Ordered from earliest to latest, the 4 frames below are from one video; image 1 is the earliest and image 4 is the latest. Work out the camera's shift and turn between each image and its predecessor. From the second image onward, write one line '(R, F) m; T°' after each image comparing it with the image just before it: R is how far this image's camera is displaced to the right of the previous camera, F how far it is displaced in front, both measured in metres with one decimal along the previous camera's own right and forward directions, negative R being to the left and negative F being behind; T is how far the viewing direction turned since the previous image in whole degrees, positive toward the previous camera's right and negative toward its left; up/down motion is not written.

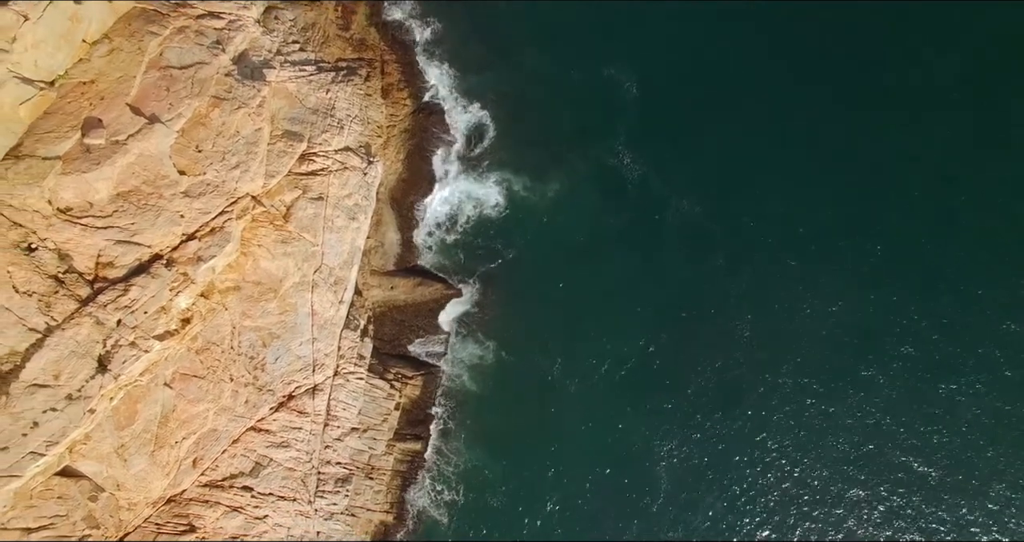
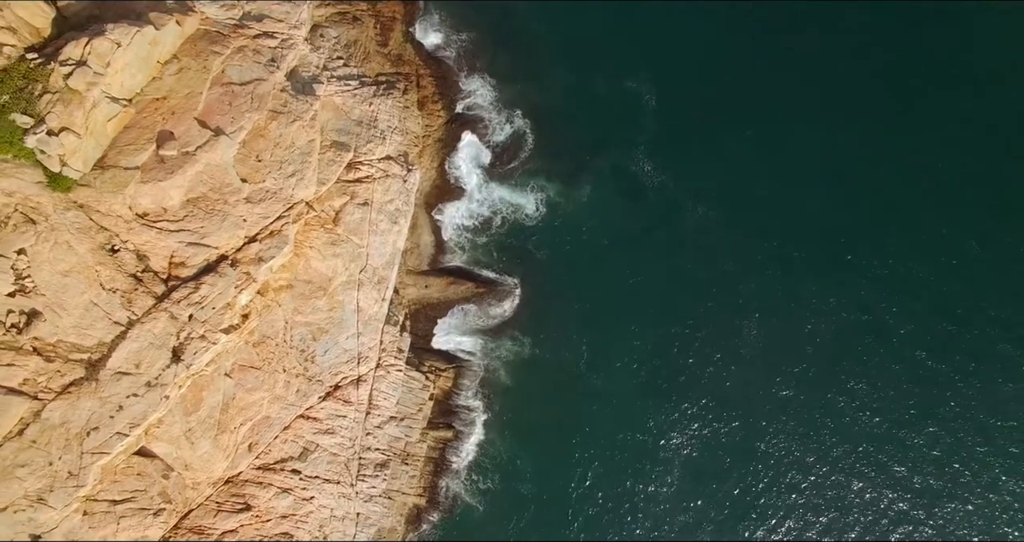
(-1.6, -2.9) m; 0°
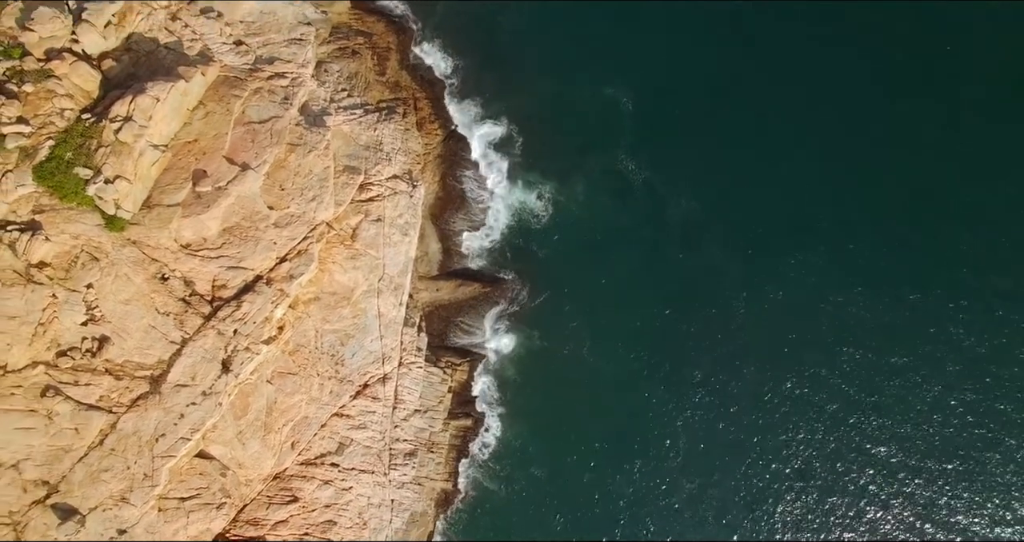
(-0.1, -4.3) m; 0°
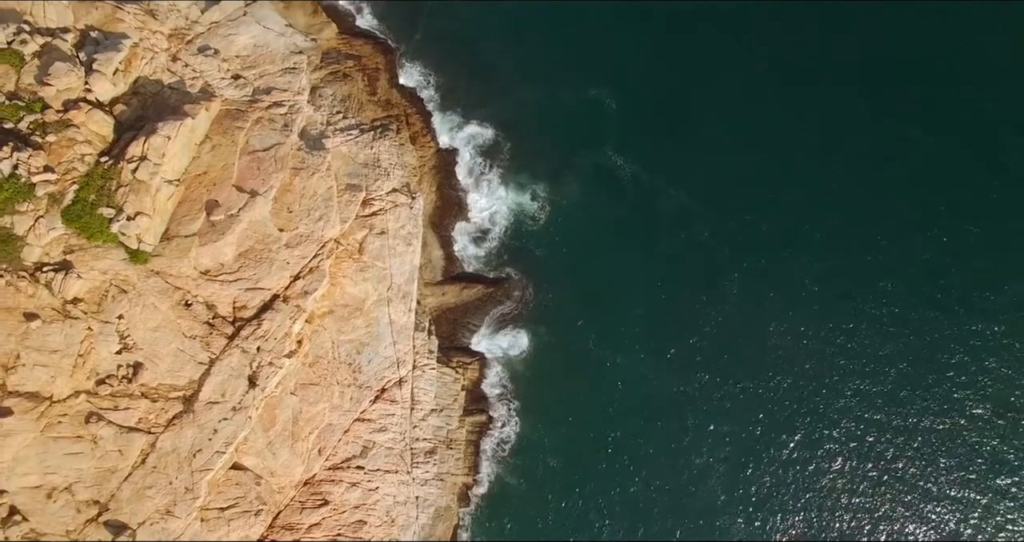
(+0.1, -2.3) m; 0°
